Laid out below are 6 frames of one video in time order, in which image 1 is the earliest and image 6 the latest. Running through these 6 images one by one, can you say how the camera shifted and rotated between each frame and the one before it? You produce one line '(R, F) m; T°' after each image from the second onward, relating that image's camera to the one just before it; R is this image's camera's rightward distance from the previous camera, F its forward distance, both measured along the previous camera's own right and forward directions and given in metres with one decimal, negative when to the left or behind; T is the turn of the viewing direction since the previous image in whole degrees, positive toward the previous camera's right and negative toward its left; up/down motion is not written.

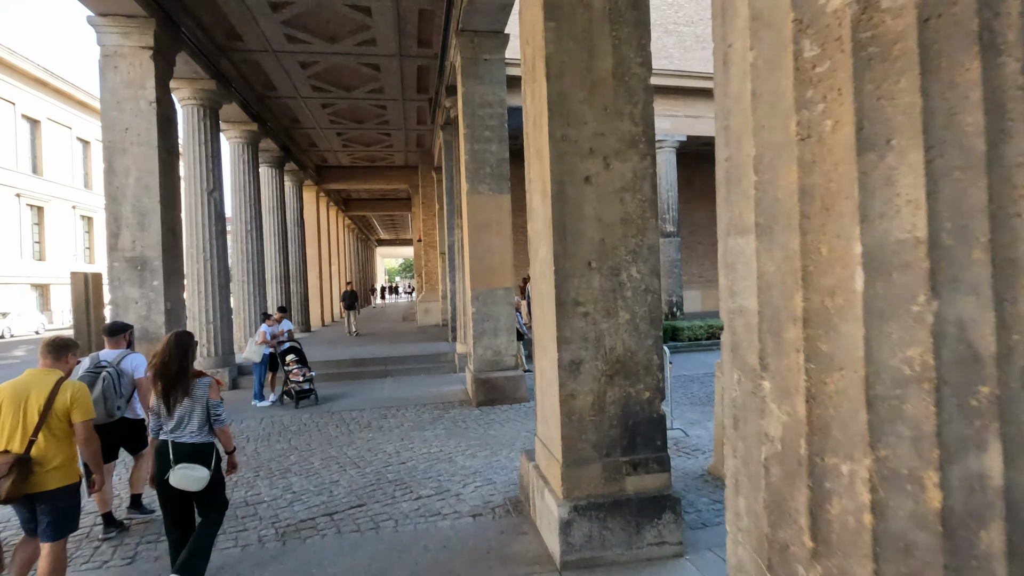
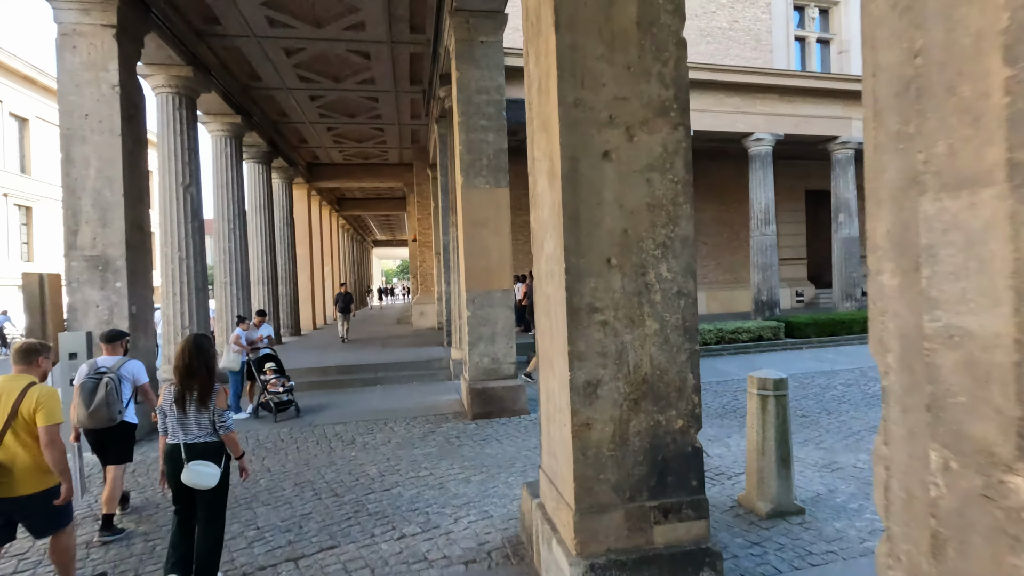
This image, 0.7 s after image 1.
(0.0, +0.7) m; 0°
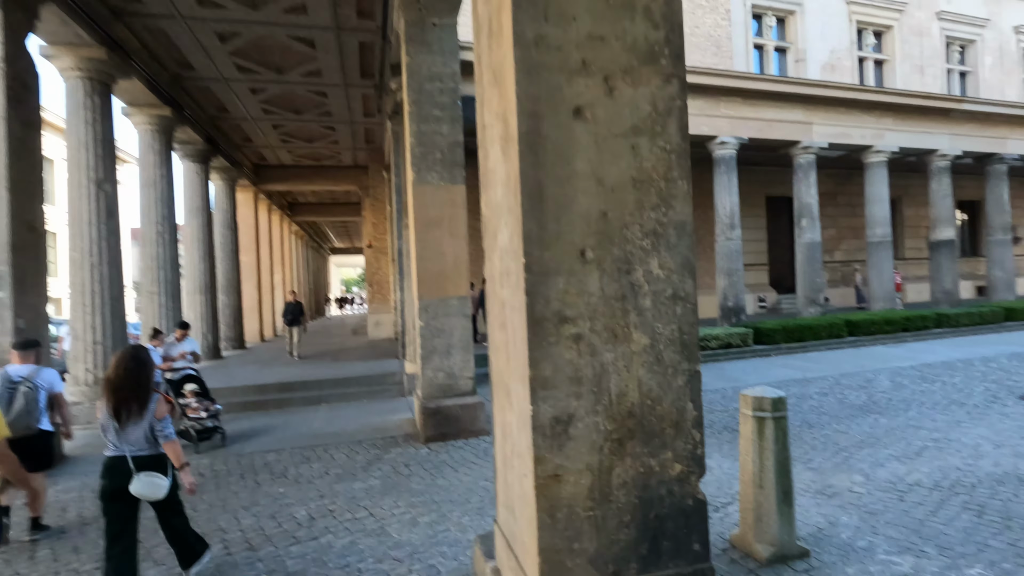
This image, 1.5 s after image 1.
(+0.1, +0.8) m; +4°
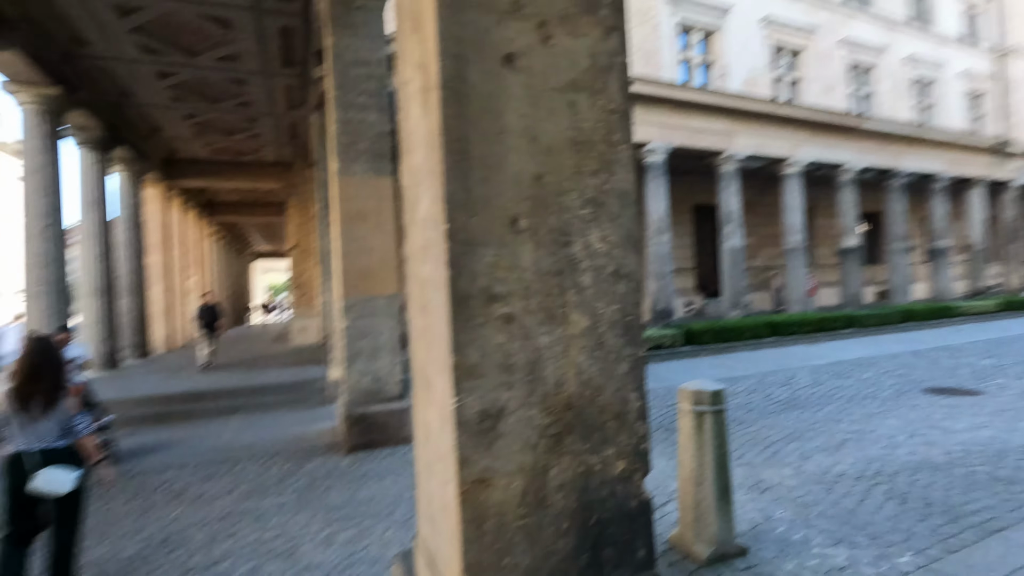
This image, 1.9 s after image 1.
(+0.1, +0.3) m; +7°
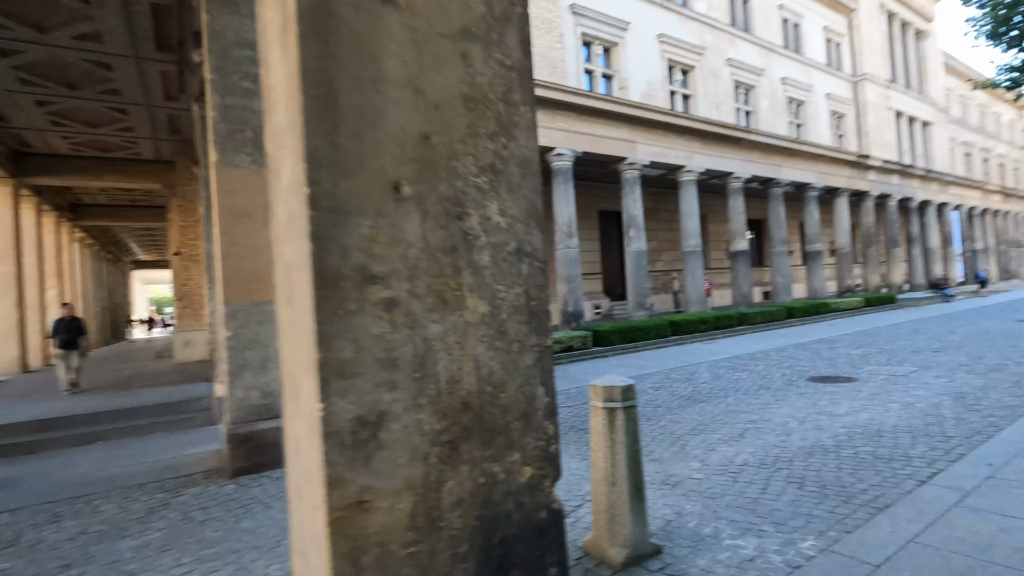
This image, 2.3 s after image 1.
(+0.1, +0.3) m; +9°
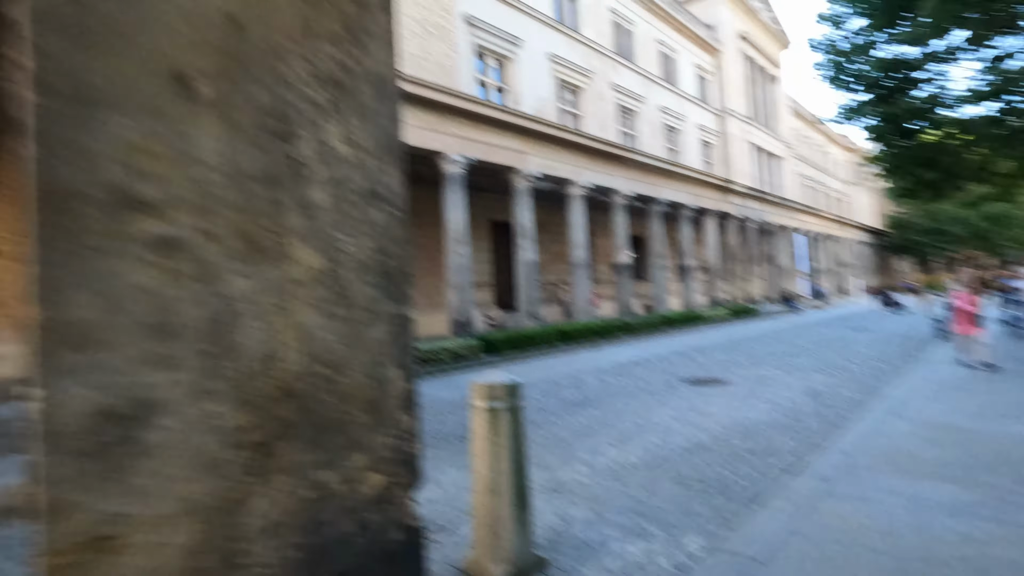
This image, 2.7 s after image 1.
(+0.1, +0.4) m; +11°
